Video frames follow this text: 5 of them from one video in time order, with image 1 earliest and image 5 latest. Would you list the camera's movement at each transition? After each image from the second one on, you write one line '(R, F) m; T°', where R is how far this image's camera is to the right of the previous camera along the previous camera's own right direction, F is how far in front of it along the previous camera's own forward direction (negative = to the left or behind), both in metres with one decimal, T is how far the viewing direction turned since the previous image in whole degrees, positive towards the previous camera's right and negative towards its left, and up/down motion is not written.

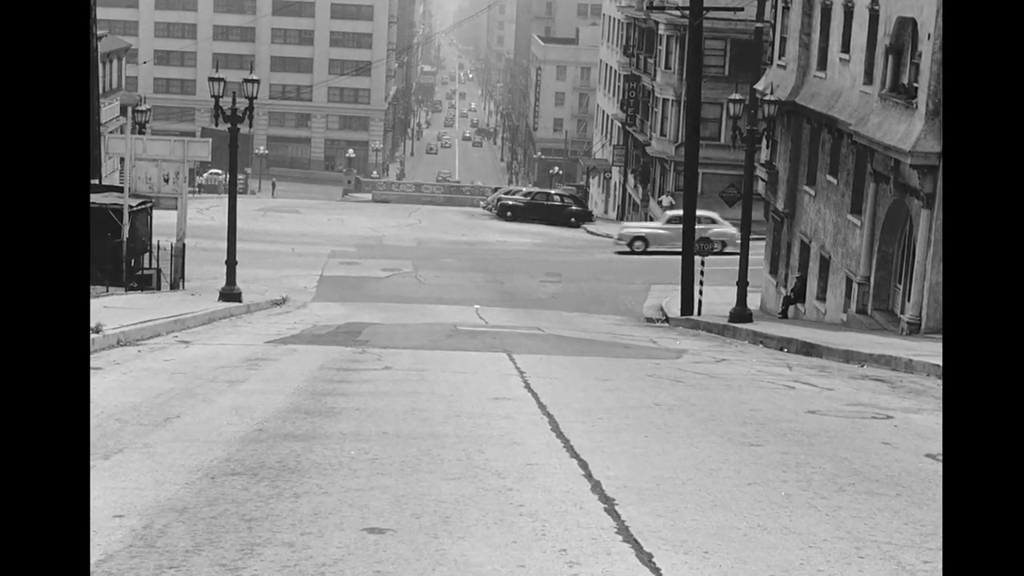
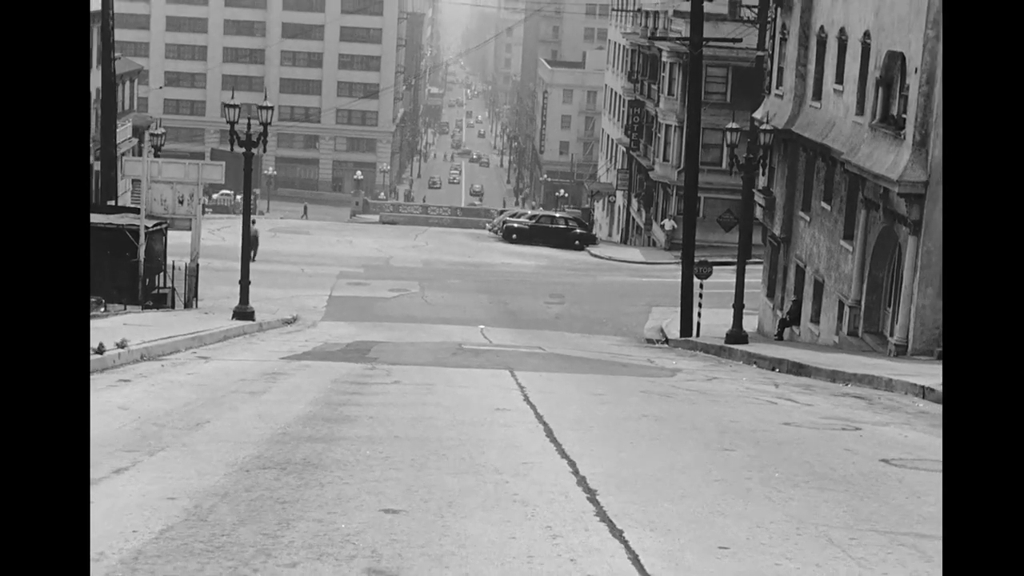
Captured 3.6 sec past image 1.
(+0.1, -1.0) m; 0°
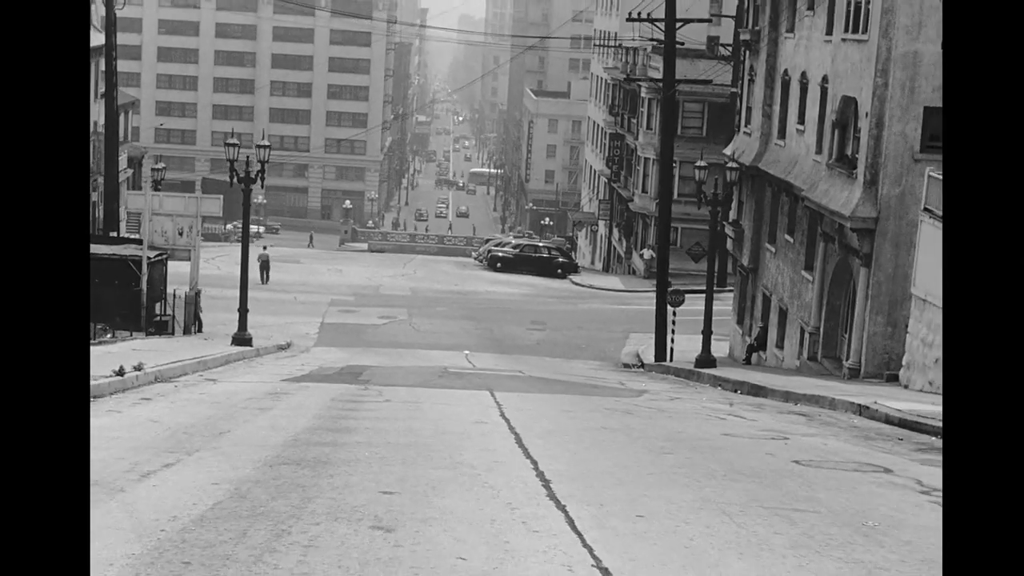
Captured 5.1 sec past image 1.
(+0.1, -1.9) m; +1°
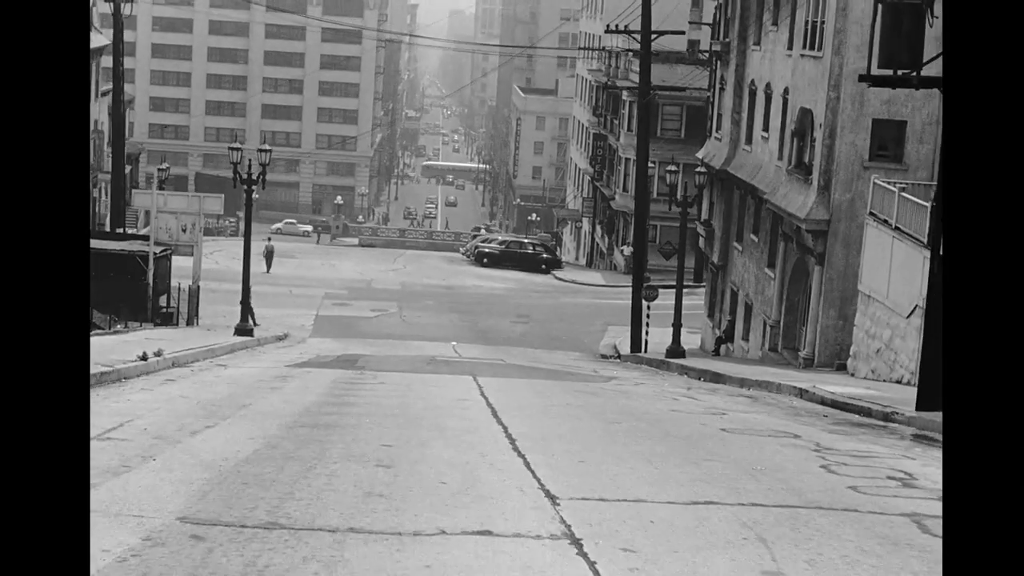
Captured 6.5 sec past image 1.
(+0.1, -2.3) m; +1°
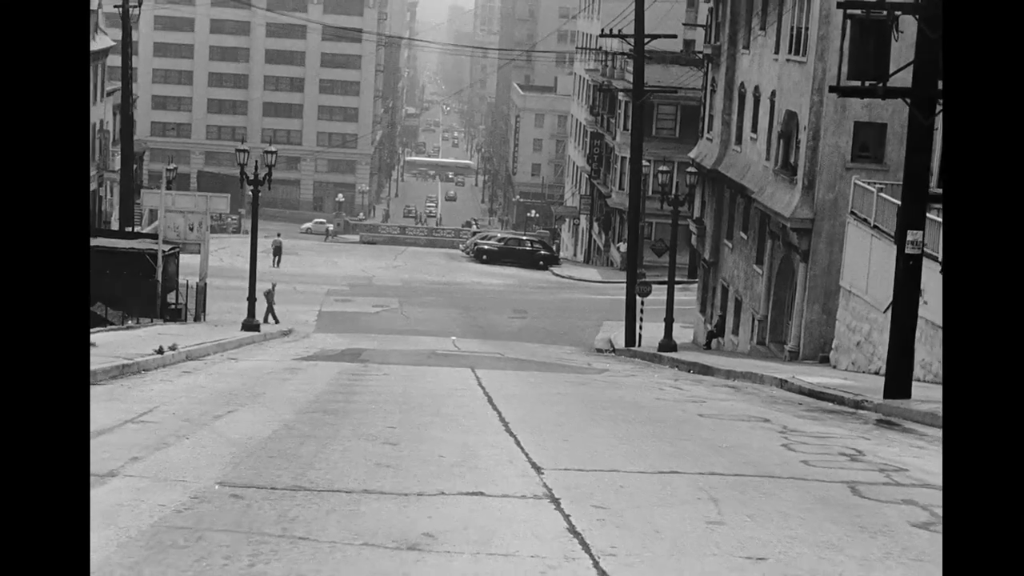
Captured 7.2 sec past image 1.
(+0.1, -1.2) m; 0°
